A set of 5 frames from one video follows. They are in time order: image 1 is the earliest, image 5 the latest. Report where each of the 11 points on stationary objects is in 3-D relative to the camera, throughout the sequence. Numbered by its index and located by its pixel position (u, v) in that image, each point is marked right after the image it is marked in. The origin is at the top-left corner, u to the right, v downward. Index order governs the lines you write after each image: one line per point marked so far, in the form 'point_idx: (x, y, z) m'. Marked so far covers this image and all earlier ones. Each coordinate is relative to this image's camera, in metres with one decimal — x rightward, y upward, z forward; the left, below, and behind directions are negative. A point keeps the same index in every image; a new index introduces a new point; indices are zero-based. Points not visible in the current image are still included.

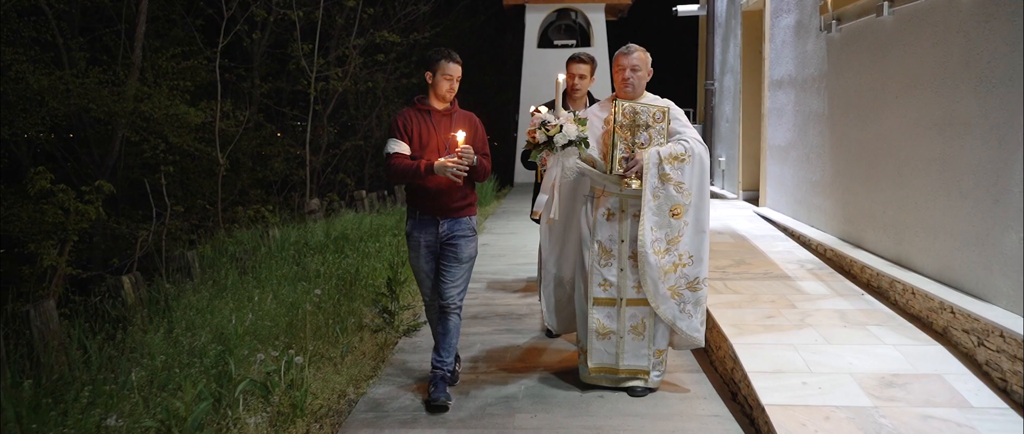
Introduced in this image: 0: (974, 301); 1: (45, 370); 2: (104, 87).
0: (+2.4, -0.4, +4.4) m
1: (-2.5, -0.8, +4.6) m
2: (-4.1, +1.3, +8.0) m
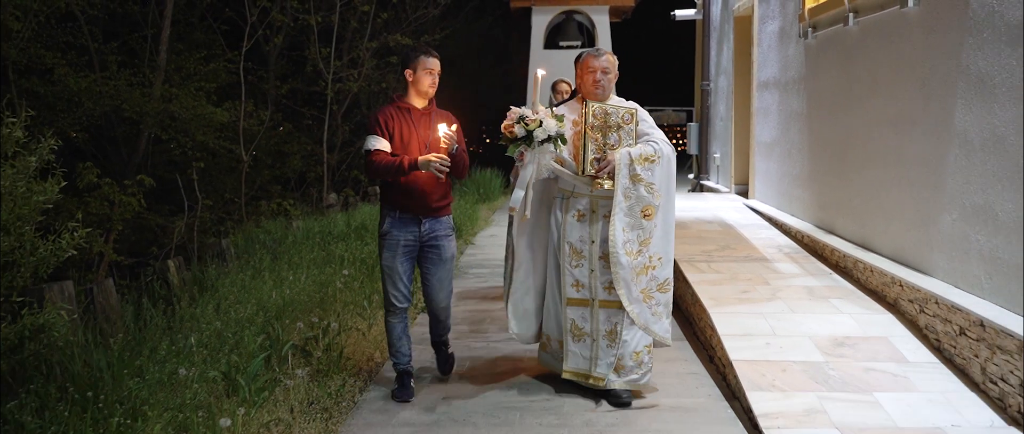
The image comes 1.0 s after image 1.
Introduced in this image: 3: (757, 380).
0: (+2.5, -0.4, +5.1) m
1: (-2.5, -0.7, +5.3) m
2: (-4.0, +1.4, +8.8) m
3: (+1.3, -0.8, +4.4) m
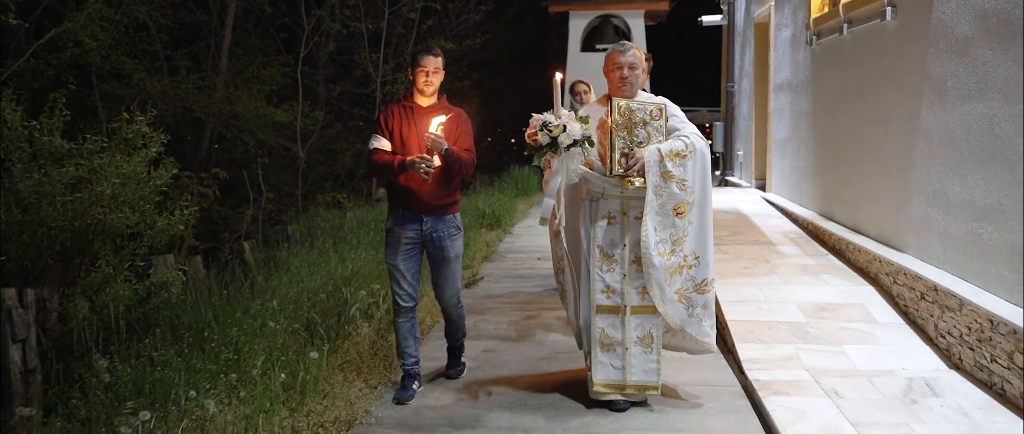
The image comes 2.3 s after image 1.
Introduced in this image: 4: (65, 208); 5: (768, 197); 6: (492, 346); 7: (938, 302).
0: (+2.7, -0.2, +5.9) m
1: (-2.2, -0.5, +6.3) m
2: (-3.6, +1.5, +9.9) m
3: (+1.4, -0.7, +5.2) m
4: (-2.6, +0.1, +4.8) m
5: (+3.0, +0.2, +10.0) m
6: (-0.1, -0.9, +5.8) m
7: (+2.5, -0.5, +4.9) m
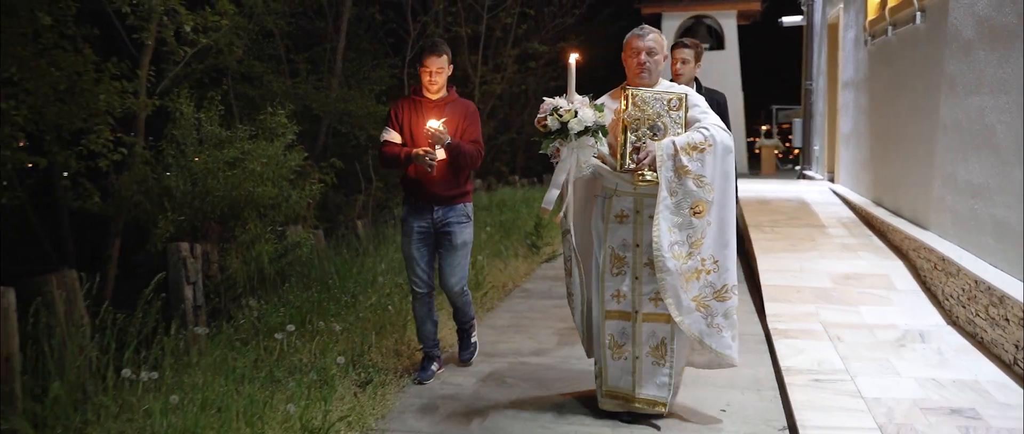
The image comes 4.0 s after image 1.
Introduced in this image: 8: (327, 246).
0: (+3.2, -0.1, +6.7) m
1: (-1.6, -0.3, +7.6) m
2: (-2.5, +1.7, +11.3) m
3: (+1.9, -0.6, +6.1) m
4: (-2.1, +0.3, +6.2) m
5: (+4.1, +0.4, +10.7) m
6: (+0.4, -0.7, +6.9) m
7: (+2.9, -0.4, +5.7) m
8: (-1.7, -0.3, +7.7) m
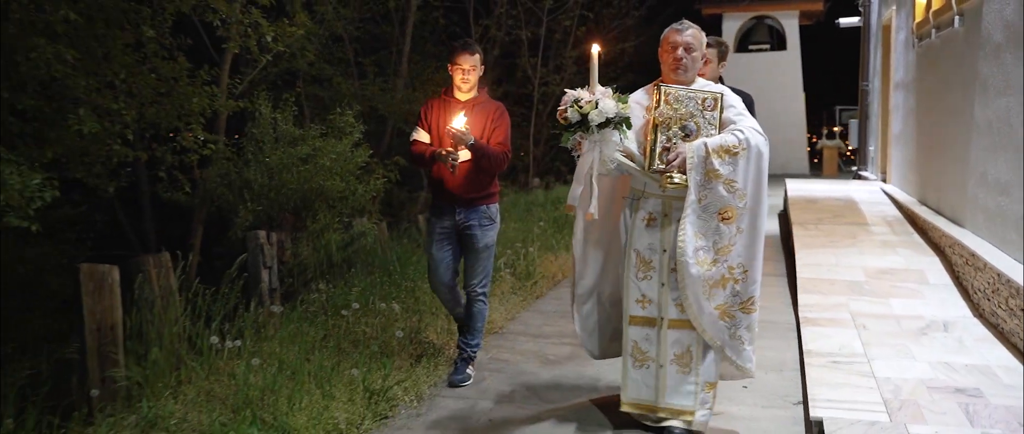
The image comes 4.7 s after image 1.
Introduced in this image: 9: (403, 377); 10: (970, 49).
0: (+3.6, -0.1, +6.9) m
1: (-1.1, -0.3, +8.2) m
2: (-1.8, +1.8, +11.9) m
3: (+2.3, -0.5, +6.4) m
4: (-1.7, +0.3, +6.8) m
5: (+4.8, +0.4, +10.8) m
6: (+0.8, -0.6, +7.3) m
7: (+3.2, -0.3, +5.9) m
8: (-1.2, -0.2, +8.2) m
9: (-0.6, -0.9, +4.7) m
10: (+3.7, +1.3, +6.8) m
